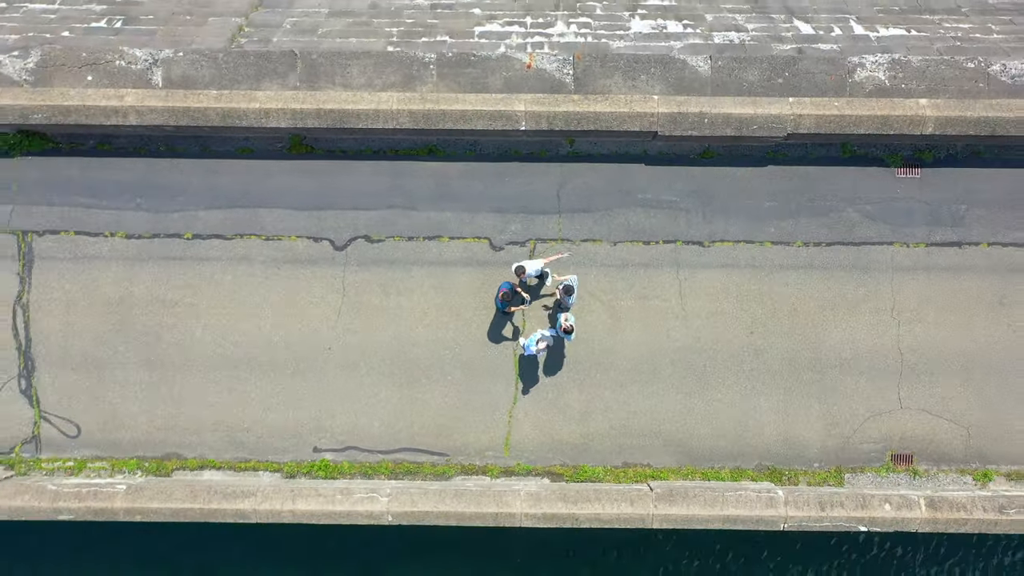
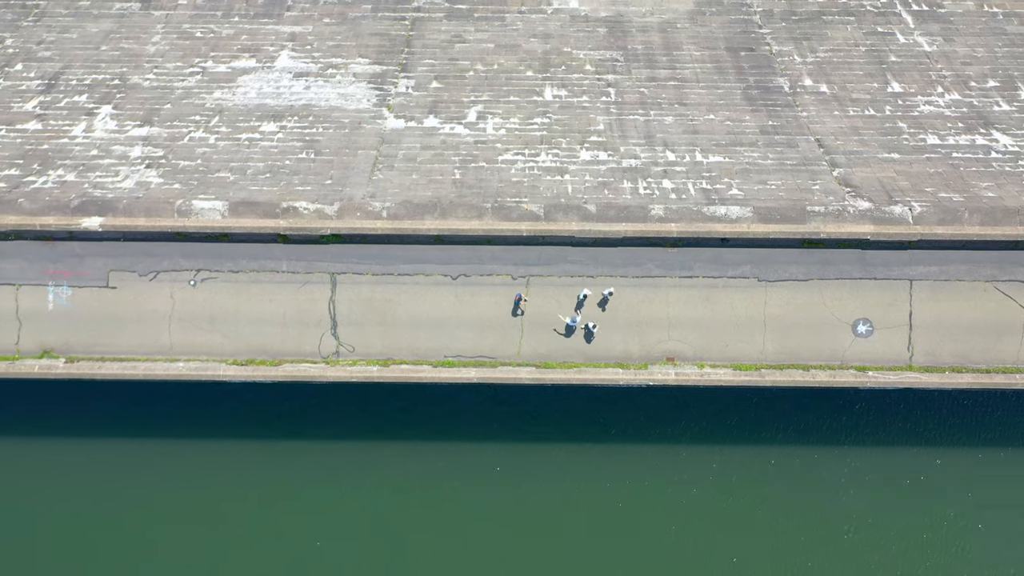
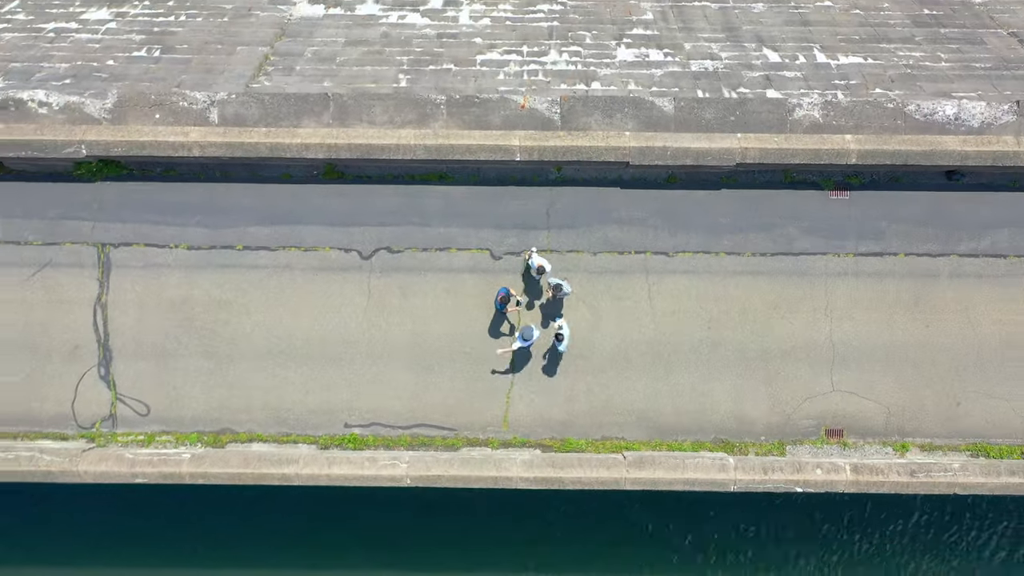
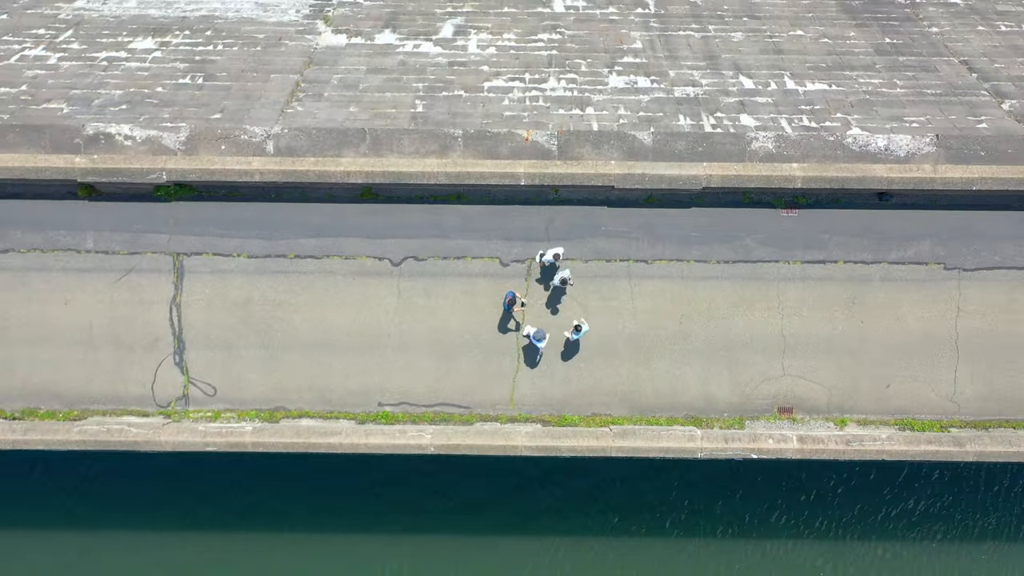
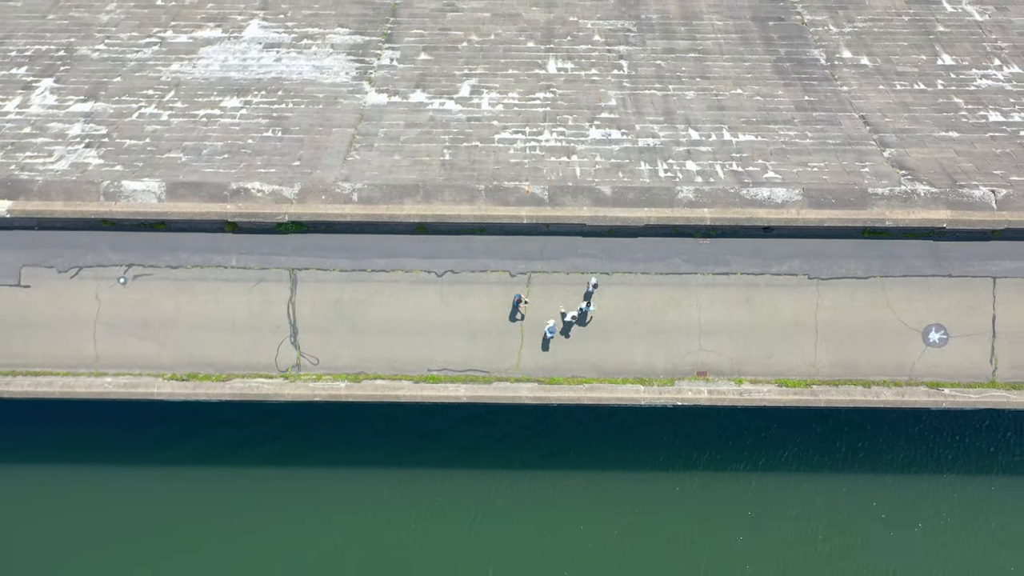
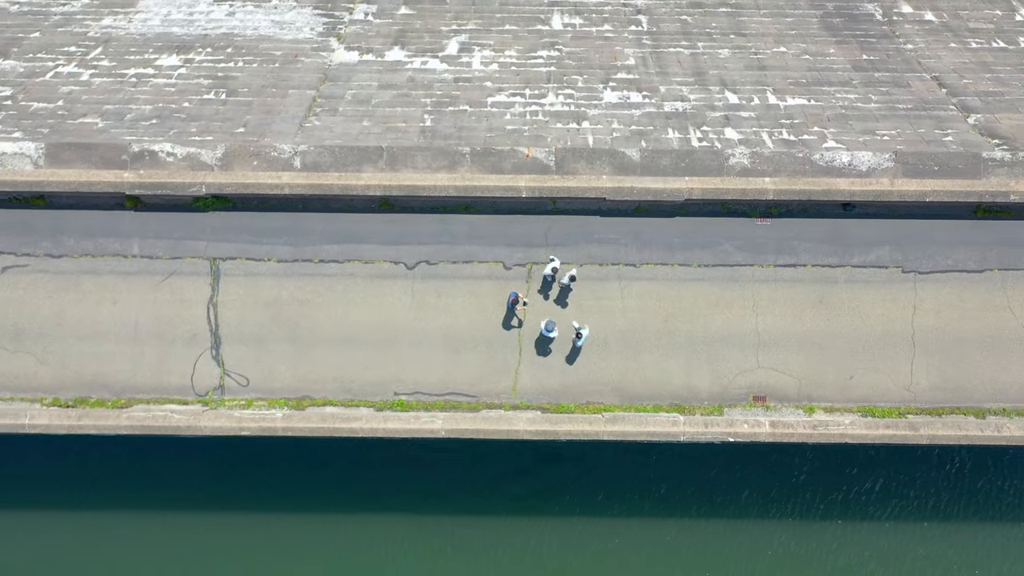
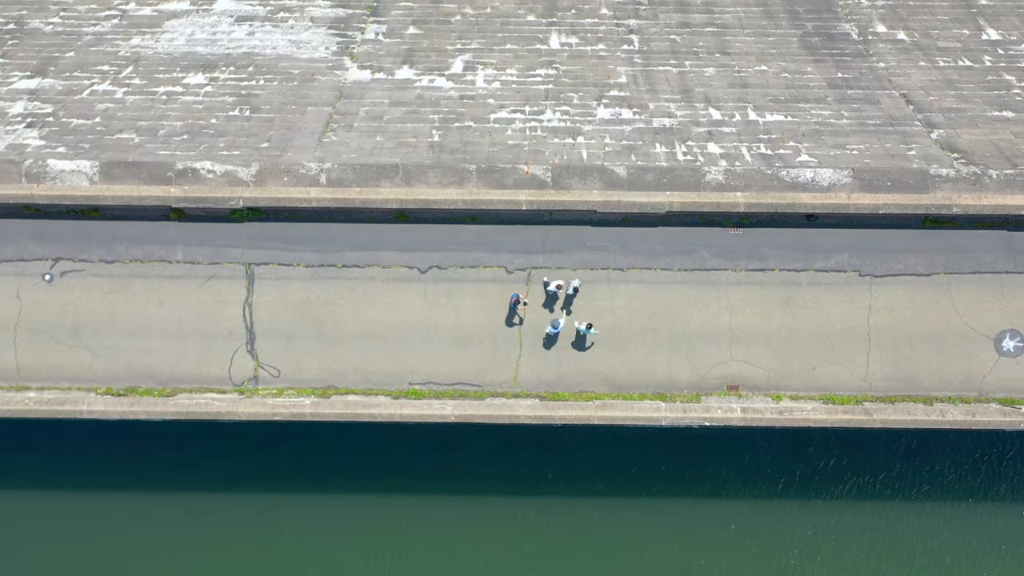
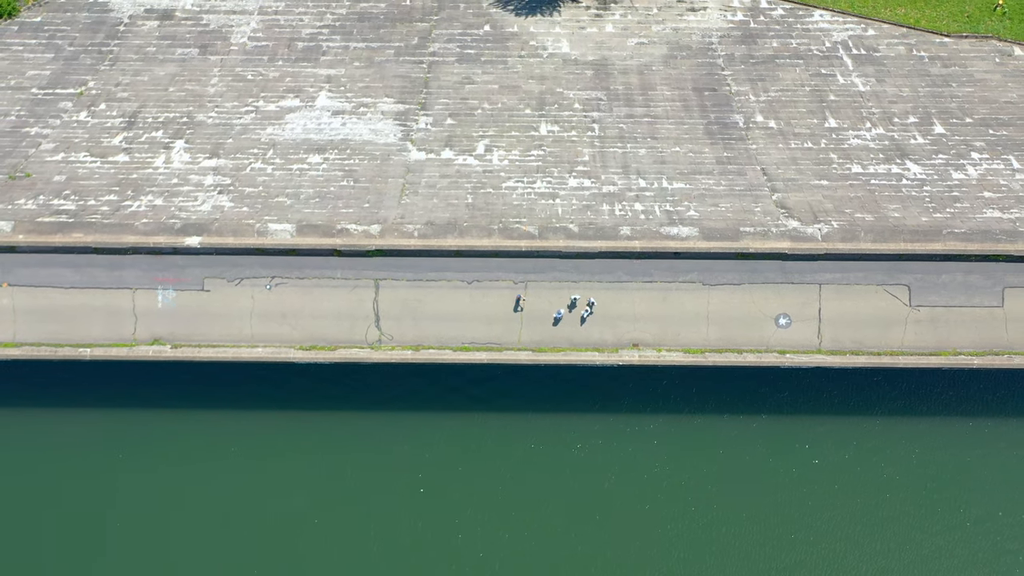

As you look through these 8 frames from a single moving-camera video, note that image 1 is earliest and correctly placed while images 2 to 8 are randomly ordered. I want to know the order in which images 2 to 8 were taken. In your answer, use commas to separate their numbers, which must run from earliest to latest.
3, 4, 6, 7, 5, 2, 8
